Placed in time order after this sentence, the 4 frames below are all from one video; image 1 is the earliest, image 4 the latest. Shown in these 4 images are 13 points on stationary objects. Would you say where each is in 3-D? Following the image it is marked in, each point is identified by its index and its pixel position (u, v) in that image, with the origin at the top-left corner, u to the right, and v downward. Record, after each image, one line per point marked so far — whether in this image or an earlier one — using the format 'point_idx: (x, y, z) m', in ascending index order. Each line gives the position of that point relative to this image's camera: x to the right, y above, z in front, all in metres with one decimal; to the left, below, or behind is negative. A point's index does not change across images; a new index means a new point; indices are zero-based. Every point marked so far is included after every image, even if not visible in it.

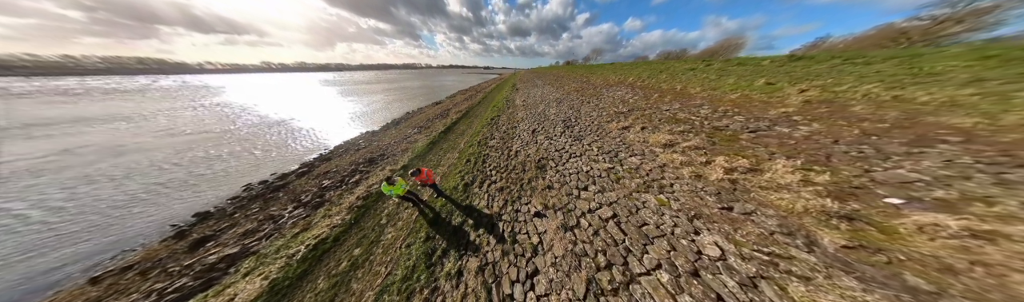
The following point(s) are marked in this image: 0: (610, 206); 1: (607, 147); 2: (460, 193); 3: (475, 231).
0: (+4.9, -2.7, +6.4) m
1: (+7.4, +0.5, +9.9) m
2: (-4.2, -3.4, +10.5) m
3: (-2.2, -4.7, +7.4) m
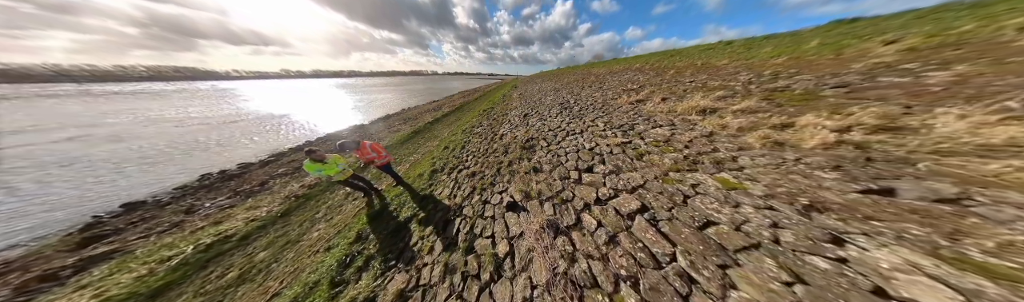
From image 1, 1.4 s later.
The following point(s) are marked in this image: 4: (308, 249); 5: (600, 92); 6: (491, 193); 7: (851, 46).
0: (+3.7, -1.3, +3.9) m
1: (+6.3, +1.7, +7.6) m
2: (-5.5, -1.9, +8.0) m
3: (-3.5, -3.1, +4.9) m
4: (-9.1, -4.4, +5.7) m
5: (+8.8, +5.7, +12.7) m
6: (-0.9, -1.8, +5.3) m
7: (+19.3, +5.5, +7.3) m
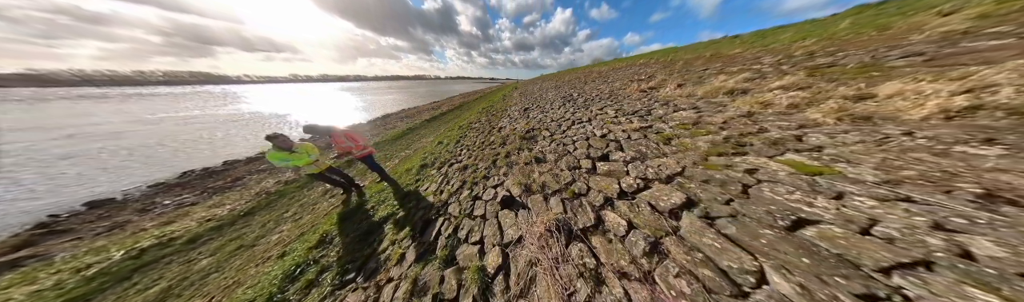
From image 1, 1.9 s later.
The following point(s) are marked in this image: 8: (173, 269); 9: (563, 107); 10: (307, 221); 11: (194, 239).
0: (+3.6, -0.8, +3.0) m
1: (+6.2, +2.0, +6.7) m
2: (-5.6, -1.4, +7.1) m
3: (-3.6, -2.6, +3.9) m
4: (-9.2, -3.8, +4.7) m
5: (+8.8, +5.9, +11.9) m
6: (-1.0, -1.3, +4.4) m
7: (+19.3, +5.8, +6.6) m
8: (-12.3, -4.3, +4.6) m
9: (+3.8, +3.1, +9.5) m
10: (-9.5, -3.3, +5.9) m
11: (-14.2, -3.9, +5.7) m
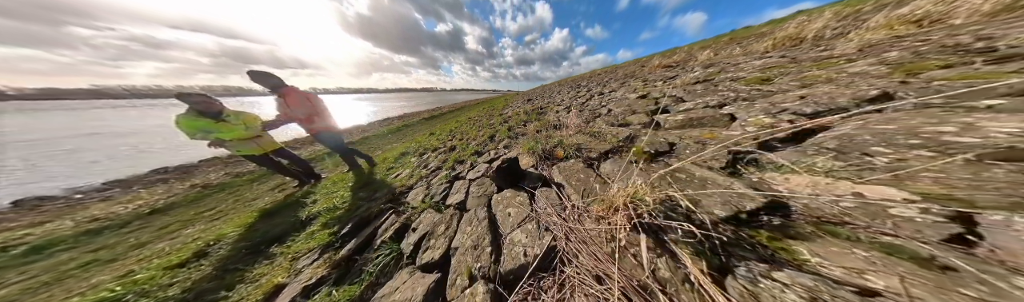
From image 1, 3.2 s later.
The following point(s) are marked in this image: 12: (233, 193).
0: (+3.7, +0.2, +1.3) m
1: (+6.4, +2.8, +5.2) m
2: (-5.5, -0.7, +5.4) m
3: (-3.5, -1.6, +2.2) m
4: (-9.1, -2.9, +2.8) m
5: (+9.0, +6.3, +10.7) m
6: (-0.8, -0.4, +2.7) m
7: (+19.4, +6.5, +5.3) m
8: (-12.2, -3.4, +2.8) m
9: (+3.9, +3.6, +8.1) m
10: (-9.4, -2.4, +4.2) m
11: (-14.1, -3.0, +3.9) m
12: (-13.0, -2.2, +6.0) m
